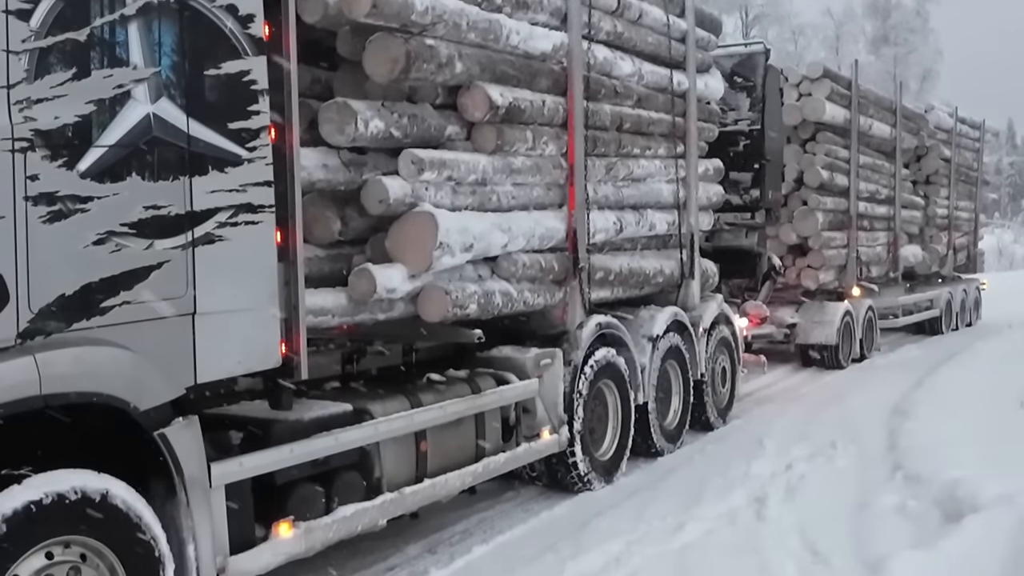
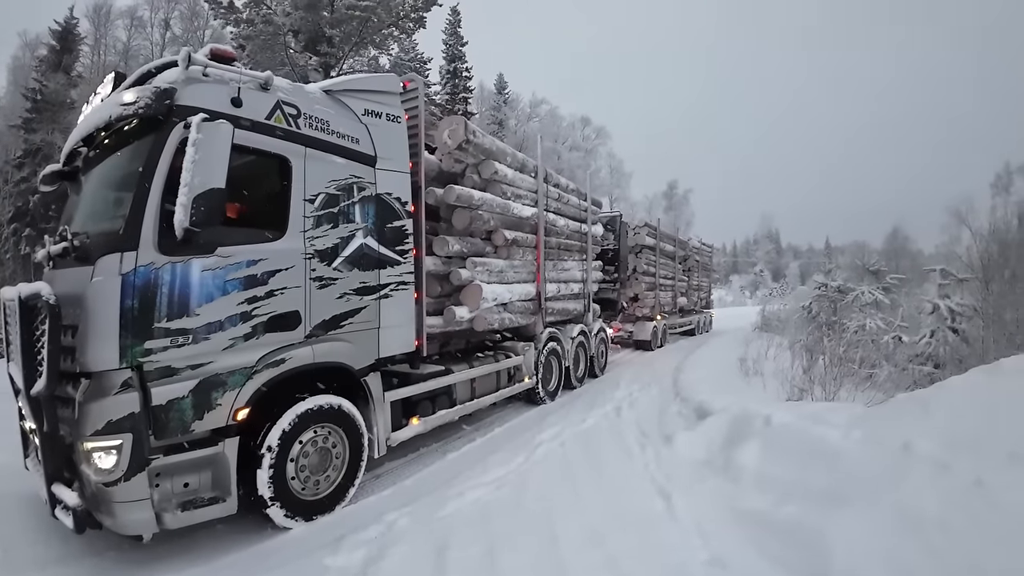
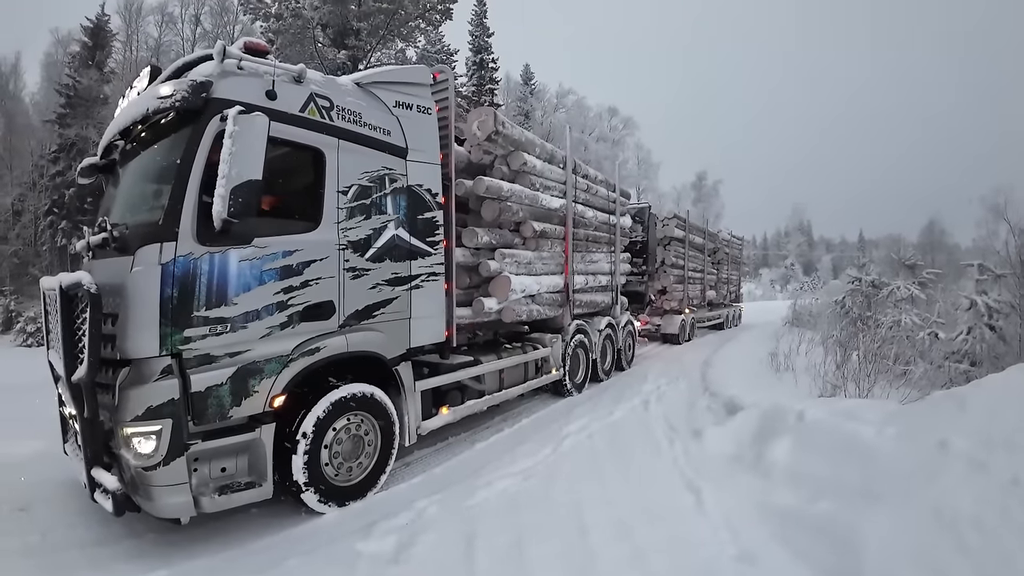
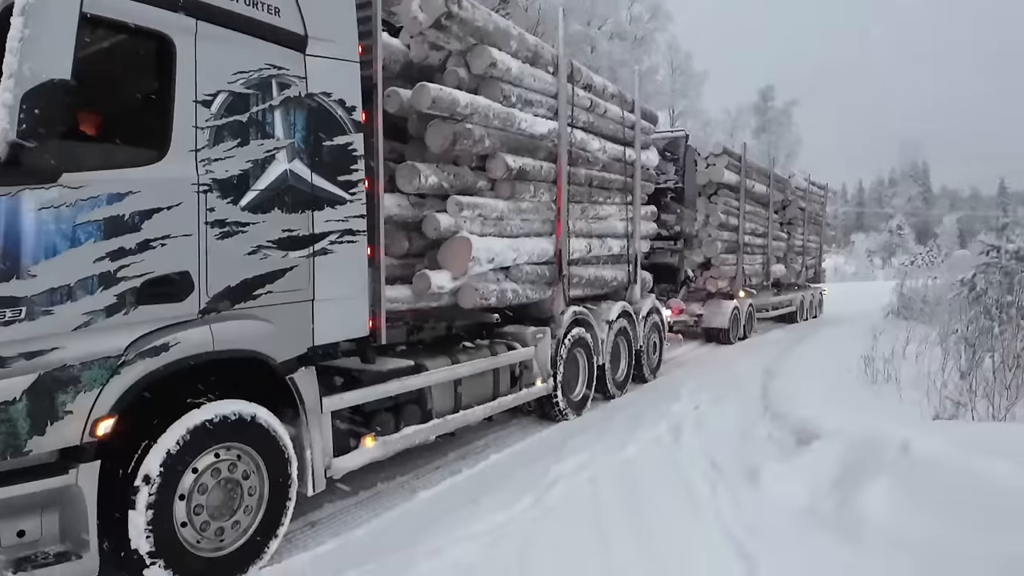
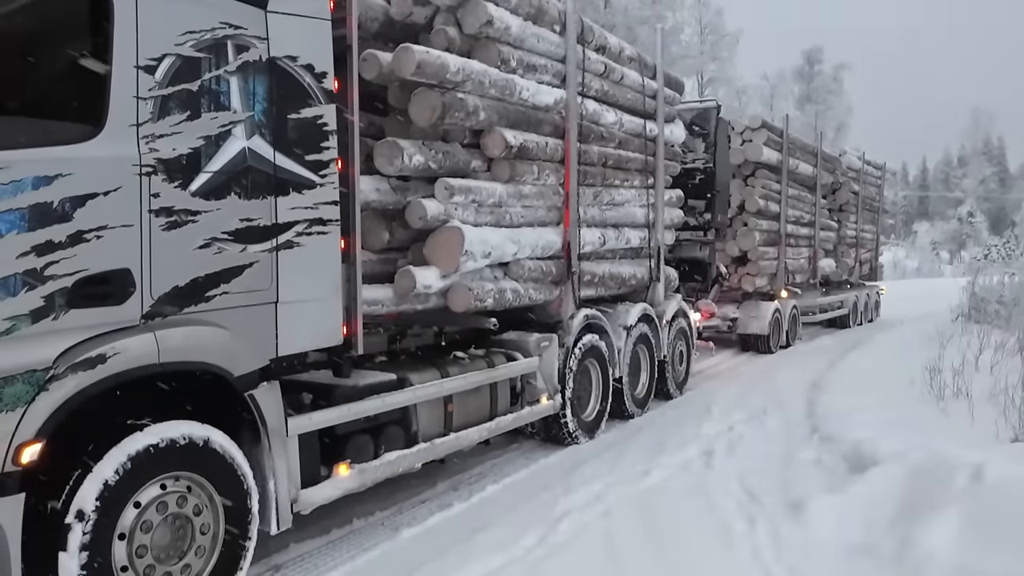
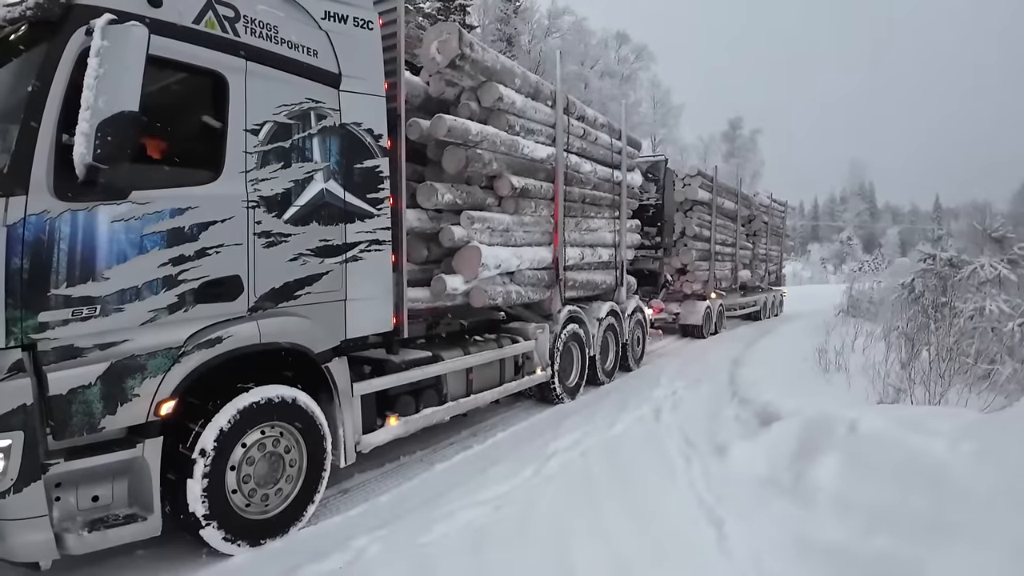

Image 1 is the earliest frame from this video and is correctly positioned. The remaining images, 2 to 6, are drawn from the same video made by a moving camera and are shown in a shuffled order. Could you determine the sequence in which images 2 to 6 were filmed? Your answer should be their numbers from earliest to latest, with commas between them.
5, 4, 6, 3, 2
